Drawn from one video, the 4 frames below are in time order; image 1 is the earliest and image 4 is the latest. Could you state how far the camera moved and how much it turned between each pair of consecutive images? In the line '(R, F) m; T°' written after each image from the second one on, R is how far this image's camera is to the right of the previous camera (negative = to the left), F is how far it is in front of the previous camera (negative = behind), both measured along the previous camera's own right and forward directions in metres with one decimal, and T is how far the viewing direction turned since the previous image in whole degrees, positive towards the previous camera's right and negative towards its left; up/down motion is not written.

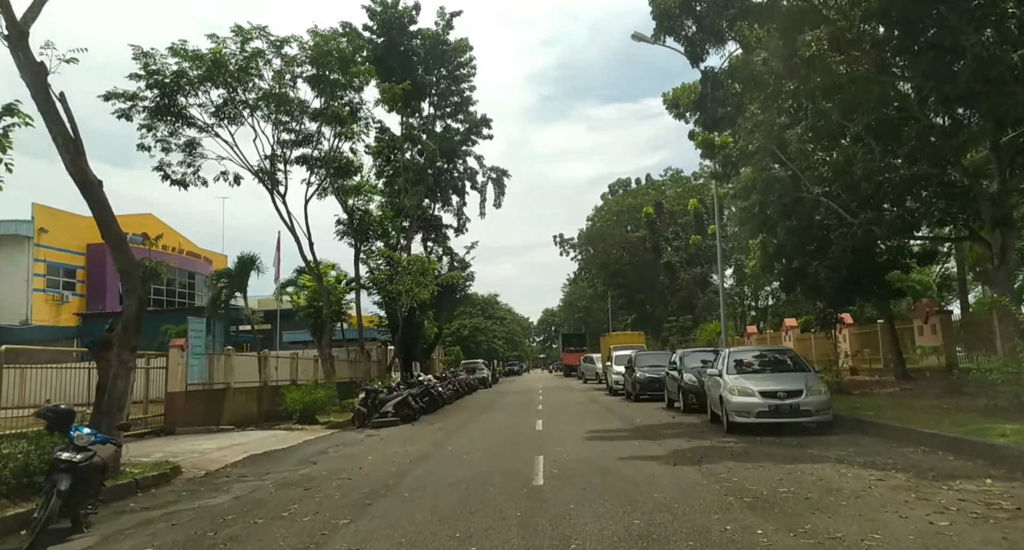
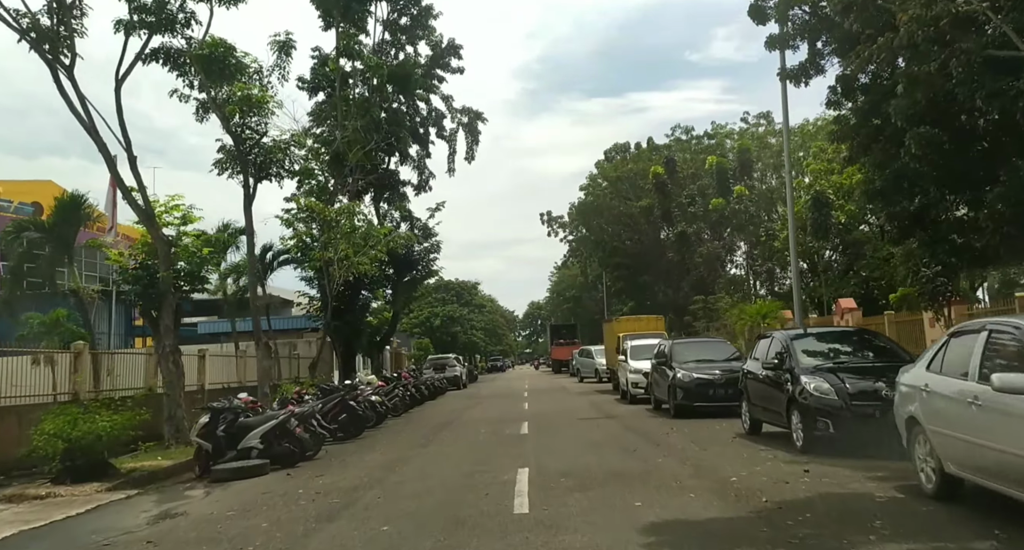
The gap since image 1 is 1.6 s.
(+0.3, +7.5) m; +1°
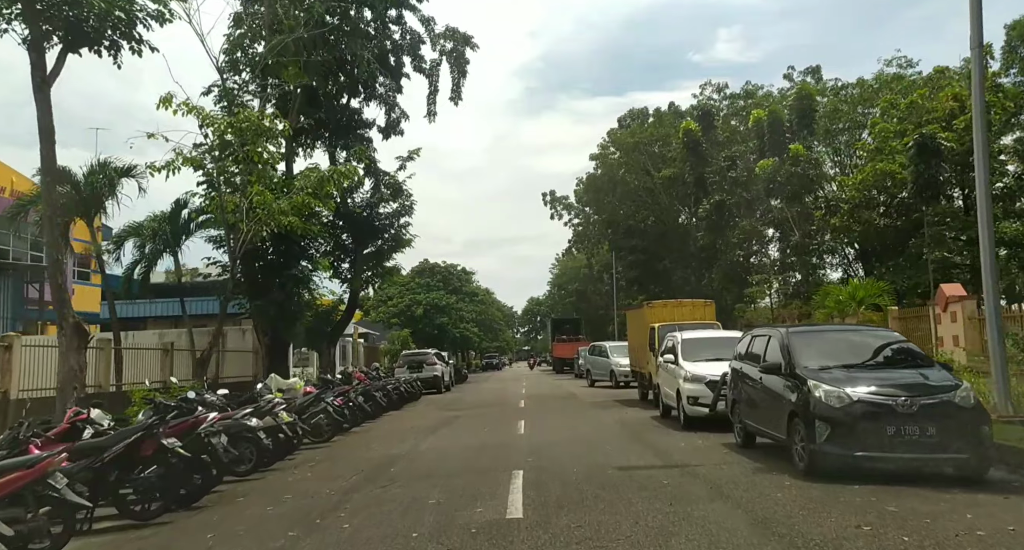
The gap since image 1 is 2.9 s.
(+0.2, +6.5) m; 0°
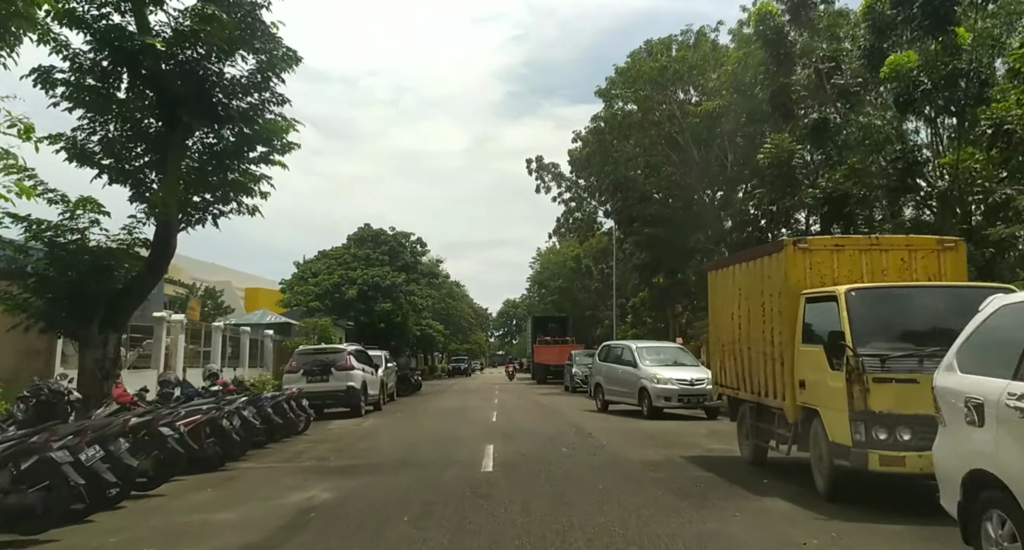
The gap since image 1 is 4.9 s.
(+0.2, +10.5) m; +2°
